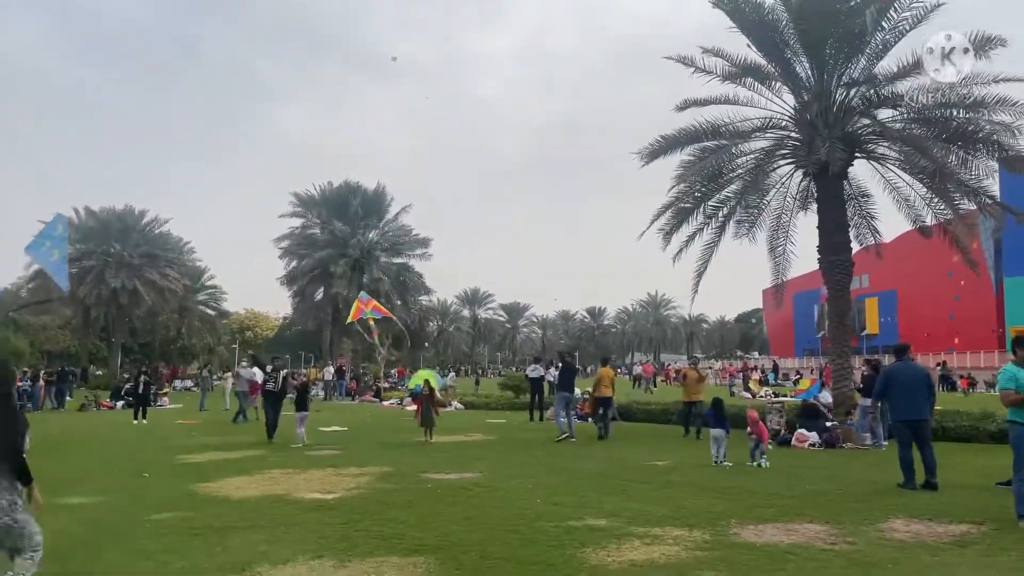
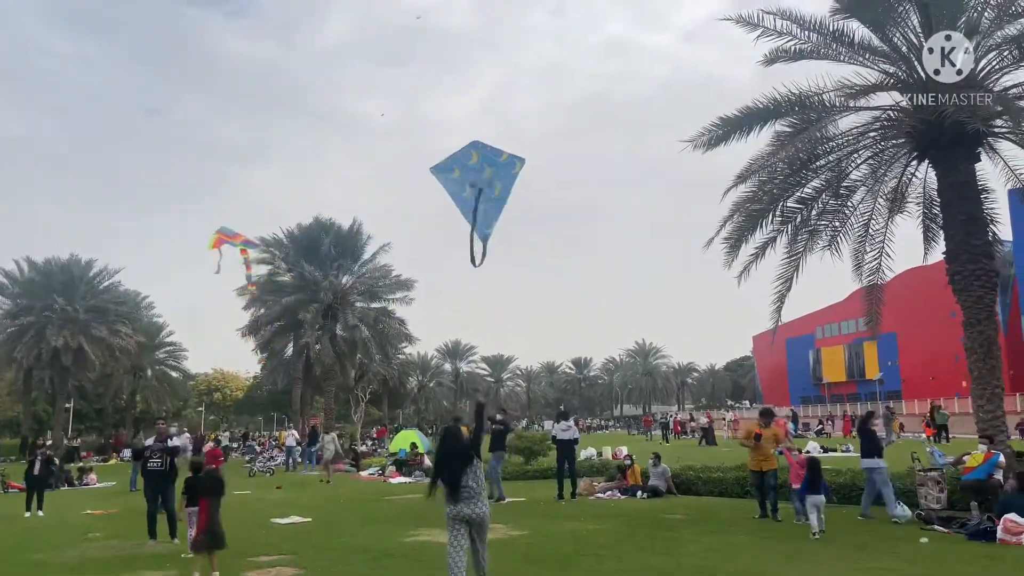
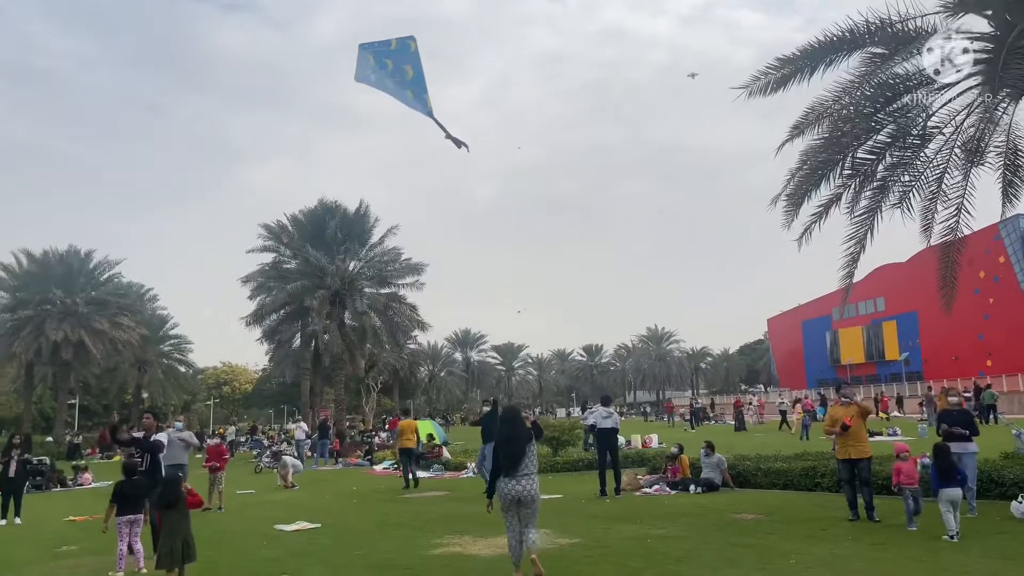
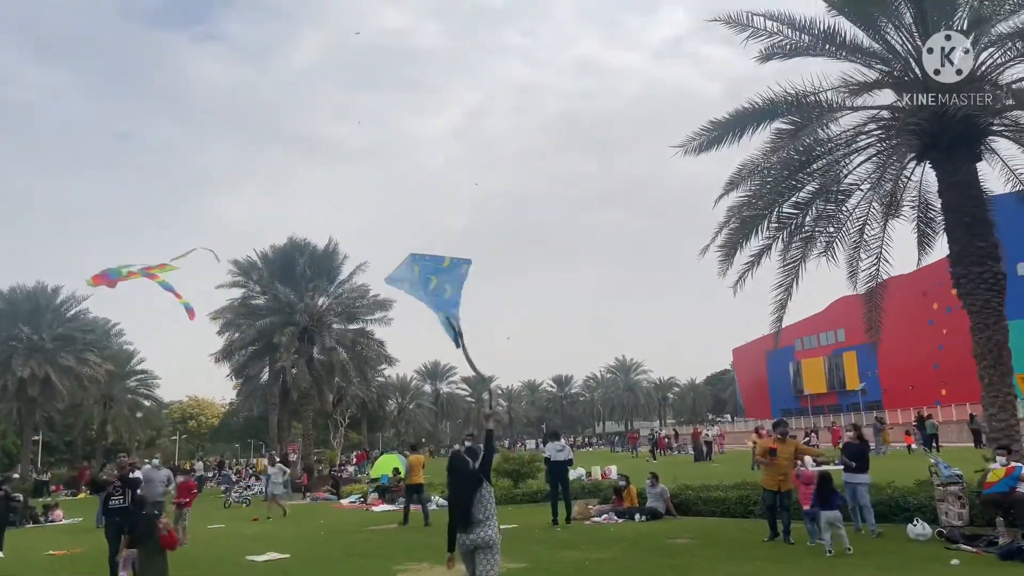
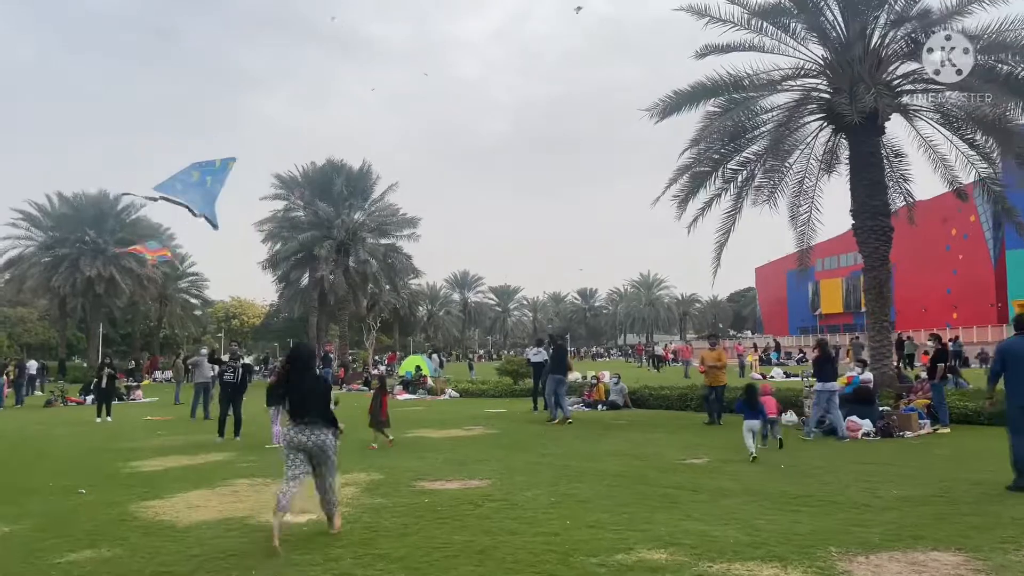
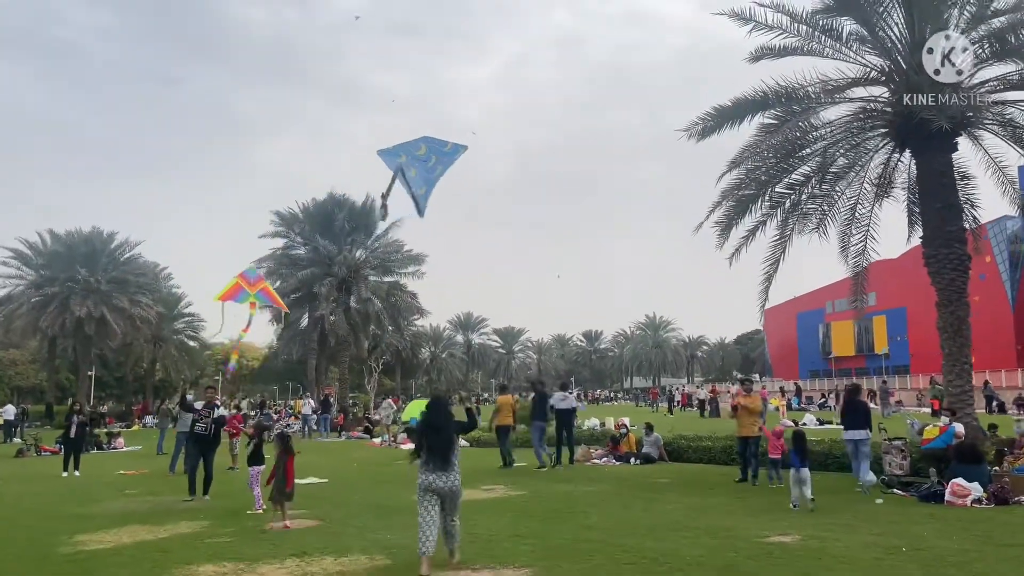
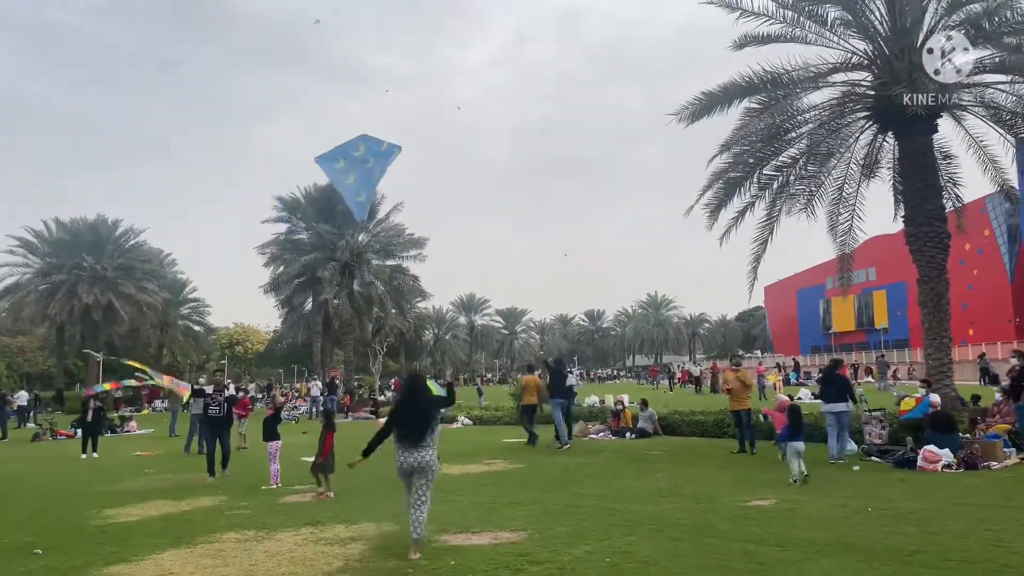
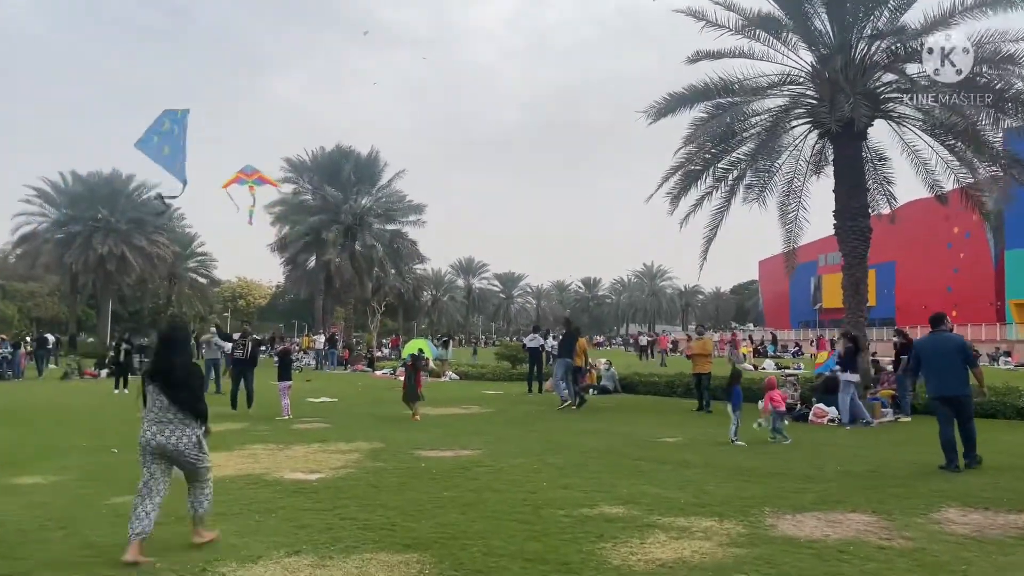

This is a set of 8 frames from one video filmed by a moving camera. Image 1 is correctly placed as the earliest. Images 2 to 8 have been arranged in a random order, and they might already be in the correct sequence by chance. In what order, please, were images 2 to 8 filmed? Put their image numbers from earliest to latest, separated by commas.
8, 5, 7, 6, 2, 4, 3
